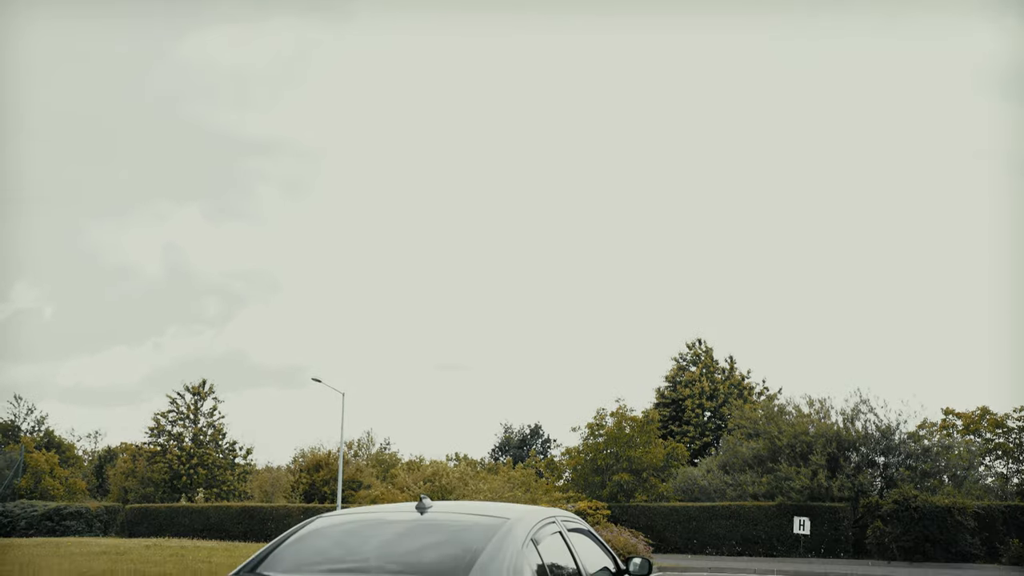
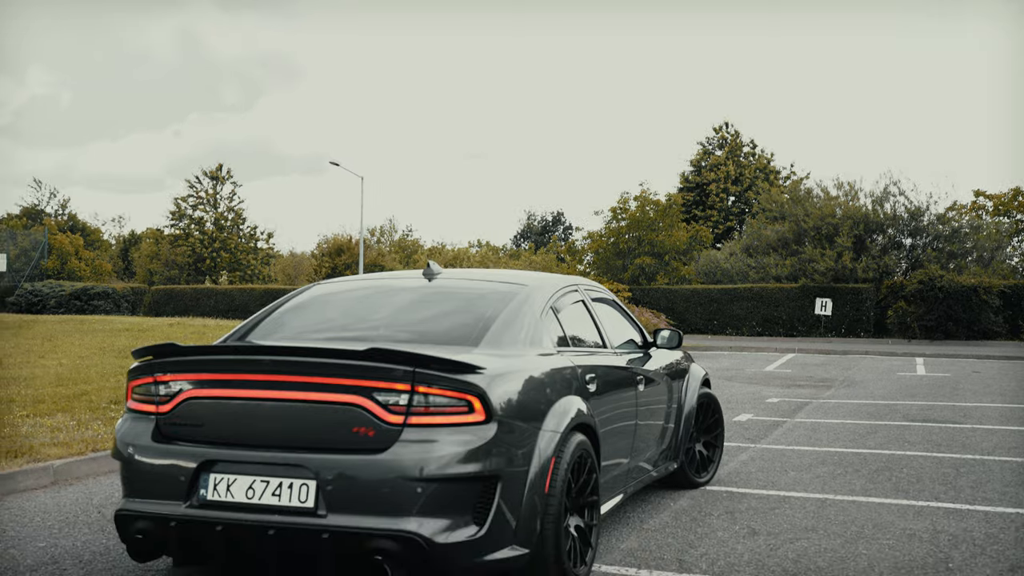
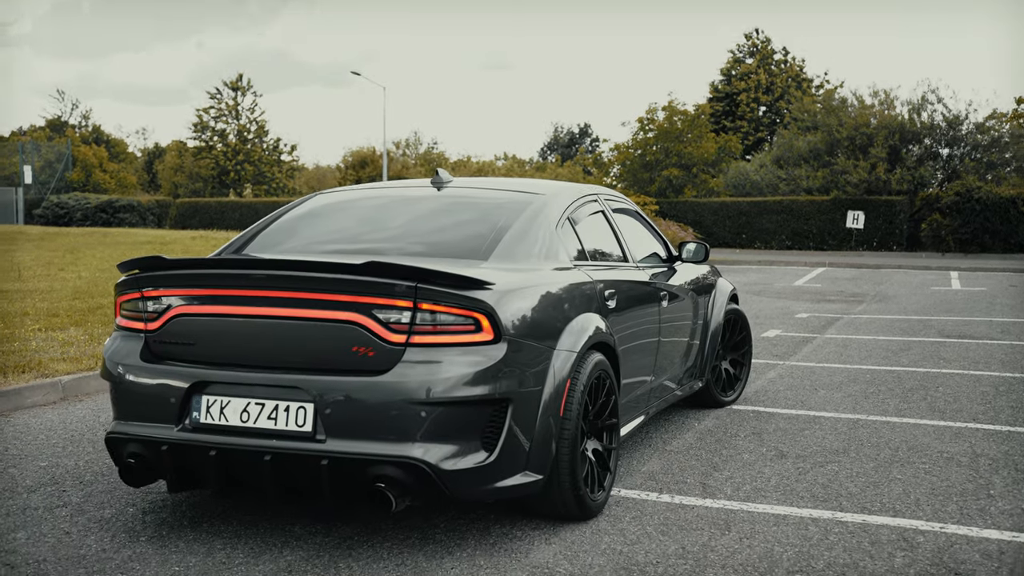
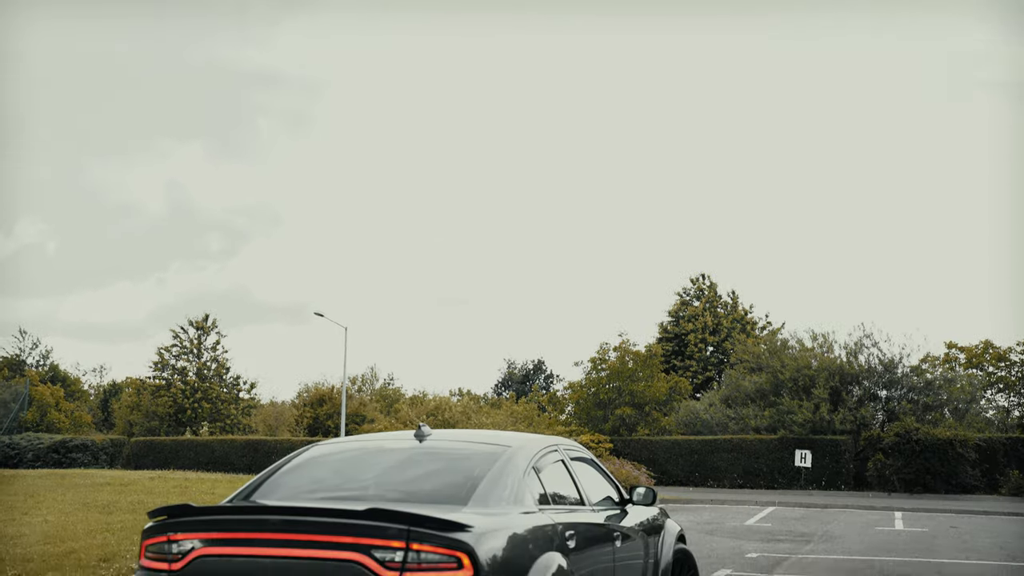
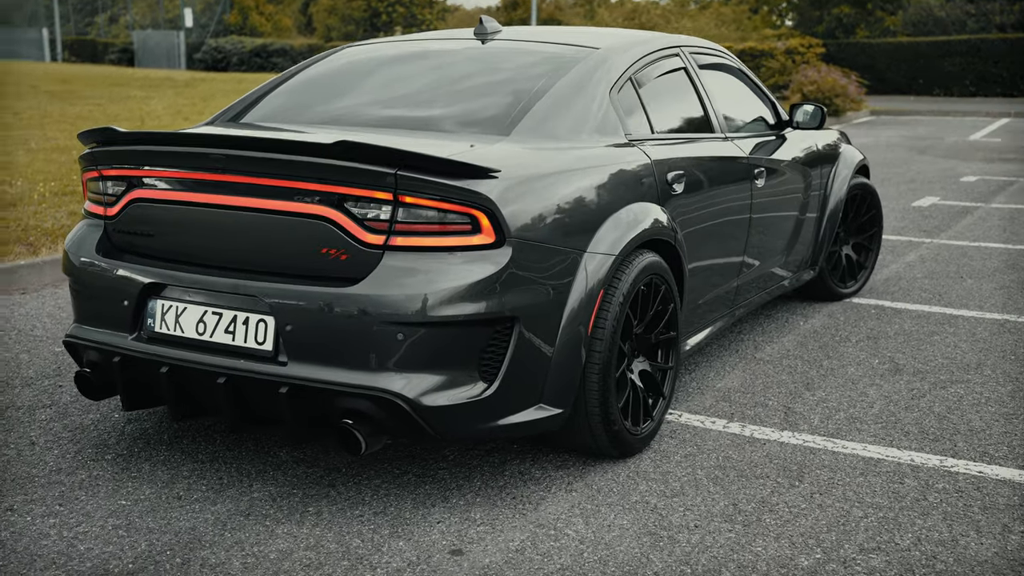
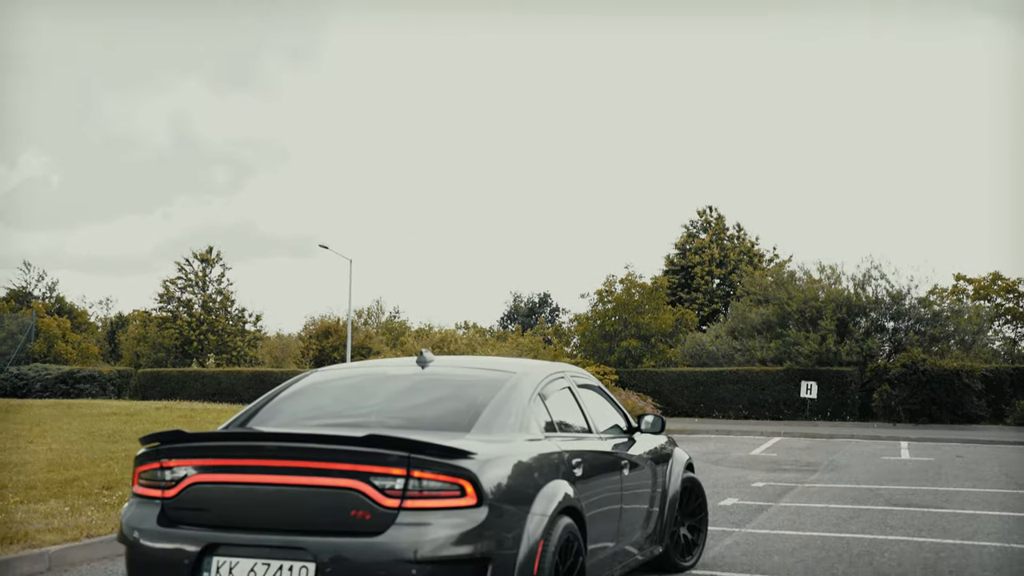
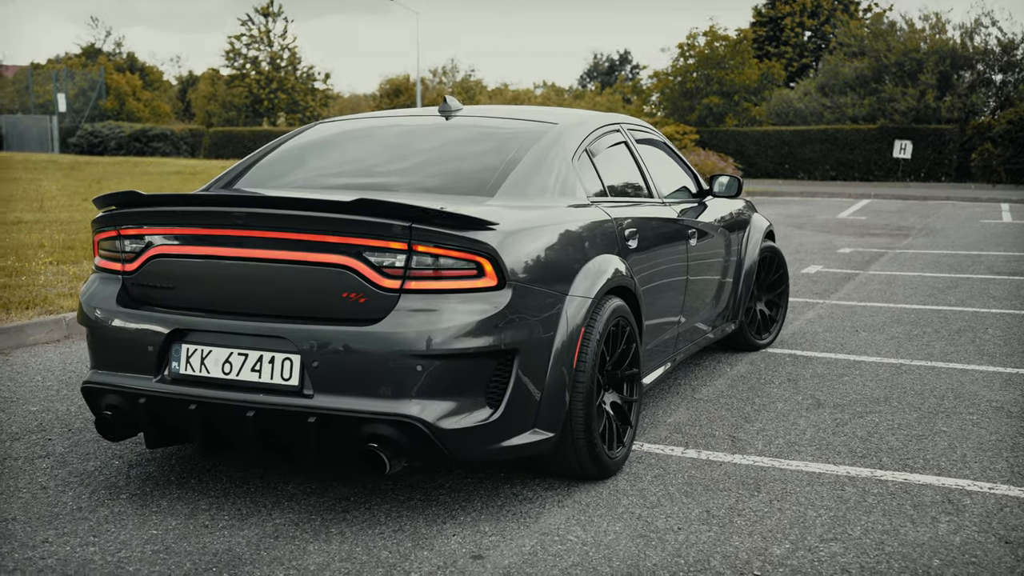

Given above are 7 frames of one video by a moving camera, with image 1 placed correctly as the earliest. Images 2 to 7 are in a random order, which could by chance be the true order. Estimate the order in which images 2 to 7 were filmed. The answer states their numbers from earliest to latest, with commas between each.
4, 6, 2, 3, 7, 5
